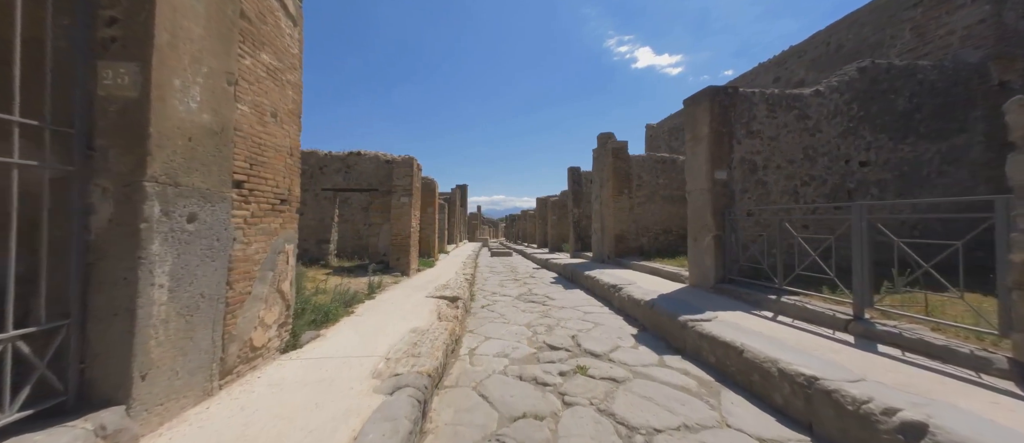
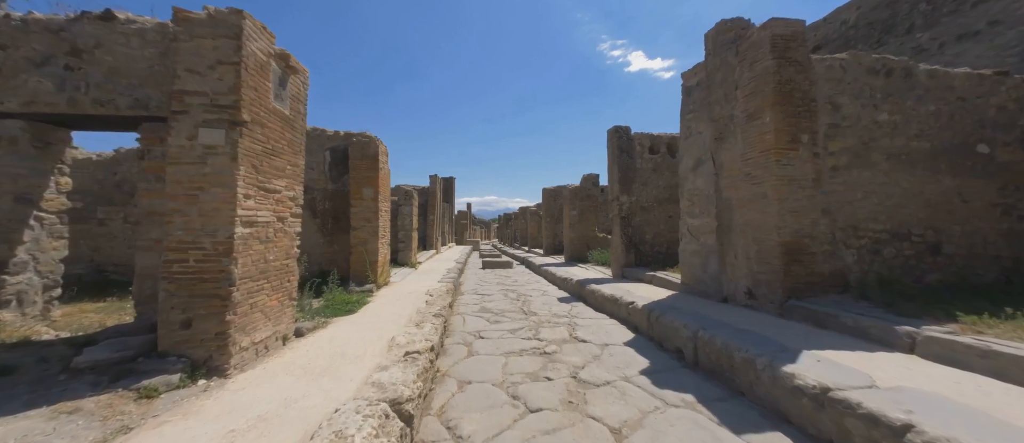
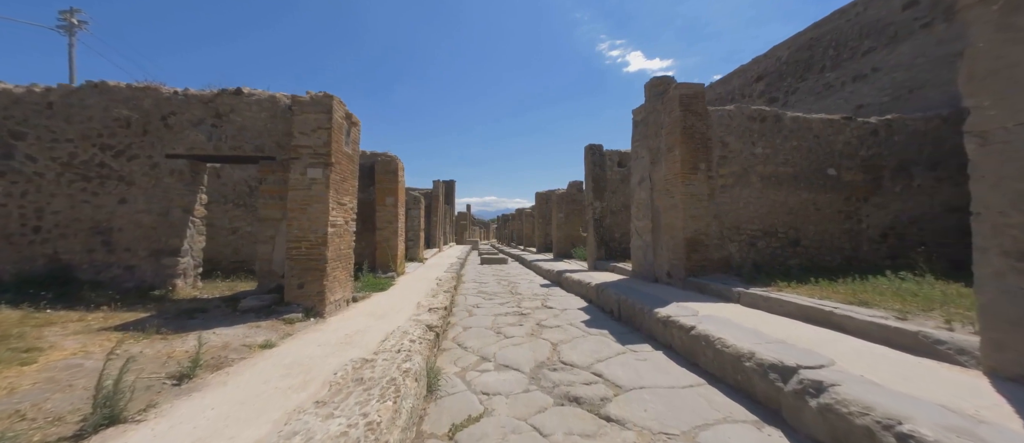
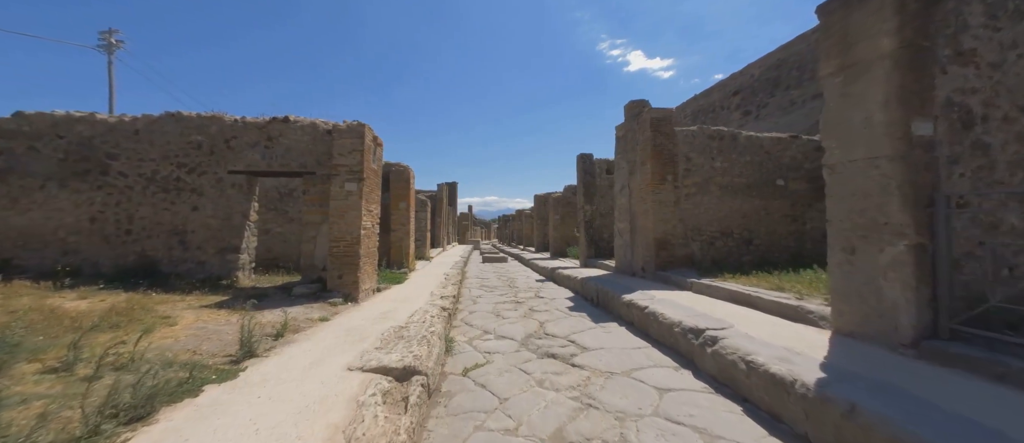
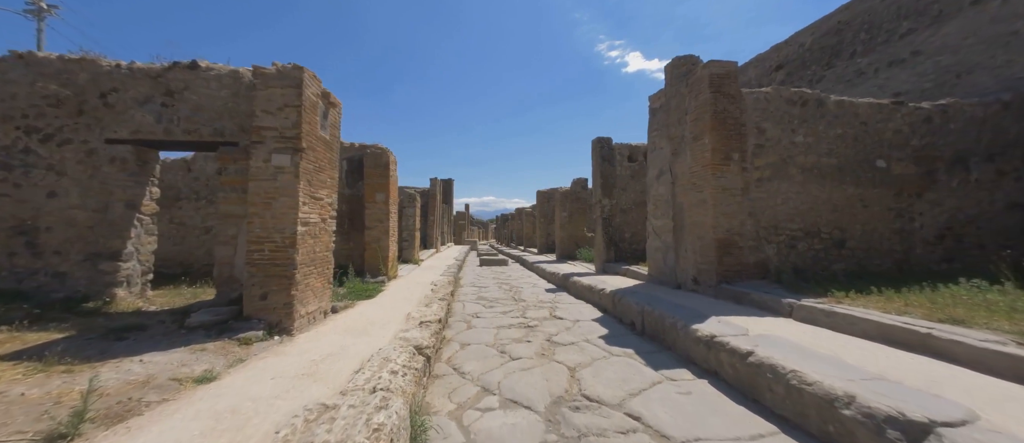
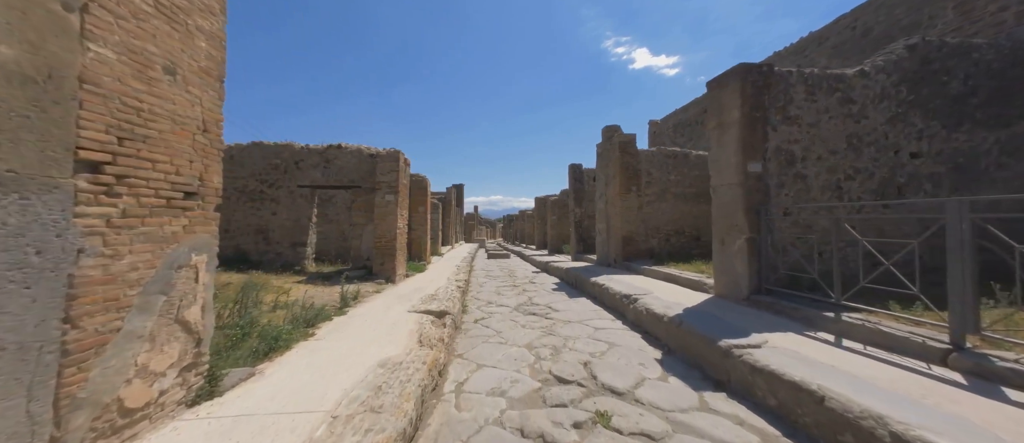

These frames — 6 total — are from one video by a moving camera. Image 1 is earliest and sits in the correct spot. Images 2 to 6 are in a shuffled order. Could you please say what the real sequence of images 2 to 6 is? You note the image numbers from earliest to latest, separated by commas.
6, 4, 3, 5, 2
